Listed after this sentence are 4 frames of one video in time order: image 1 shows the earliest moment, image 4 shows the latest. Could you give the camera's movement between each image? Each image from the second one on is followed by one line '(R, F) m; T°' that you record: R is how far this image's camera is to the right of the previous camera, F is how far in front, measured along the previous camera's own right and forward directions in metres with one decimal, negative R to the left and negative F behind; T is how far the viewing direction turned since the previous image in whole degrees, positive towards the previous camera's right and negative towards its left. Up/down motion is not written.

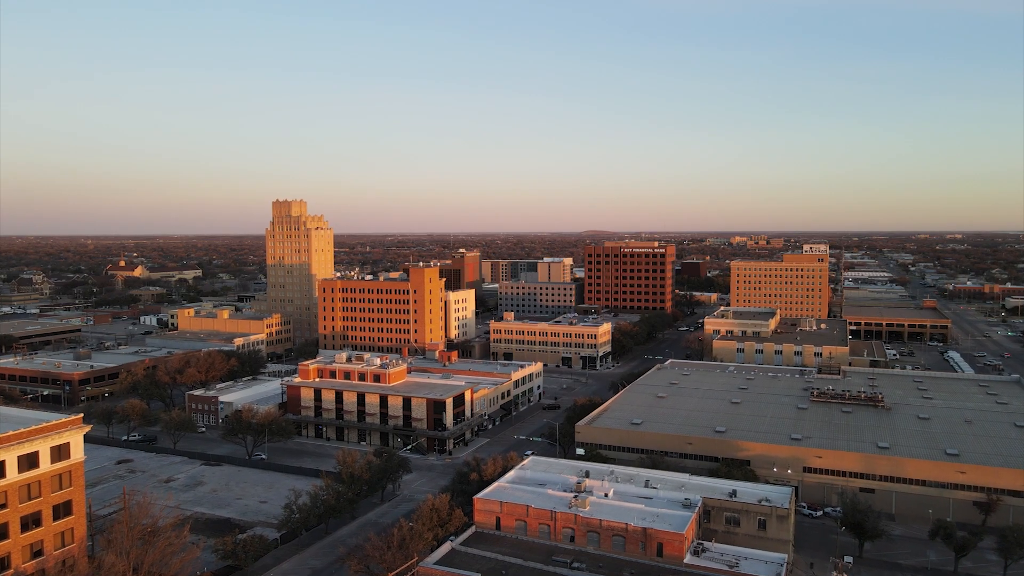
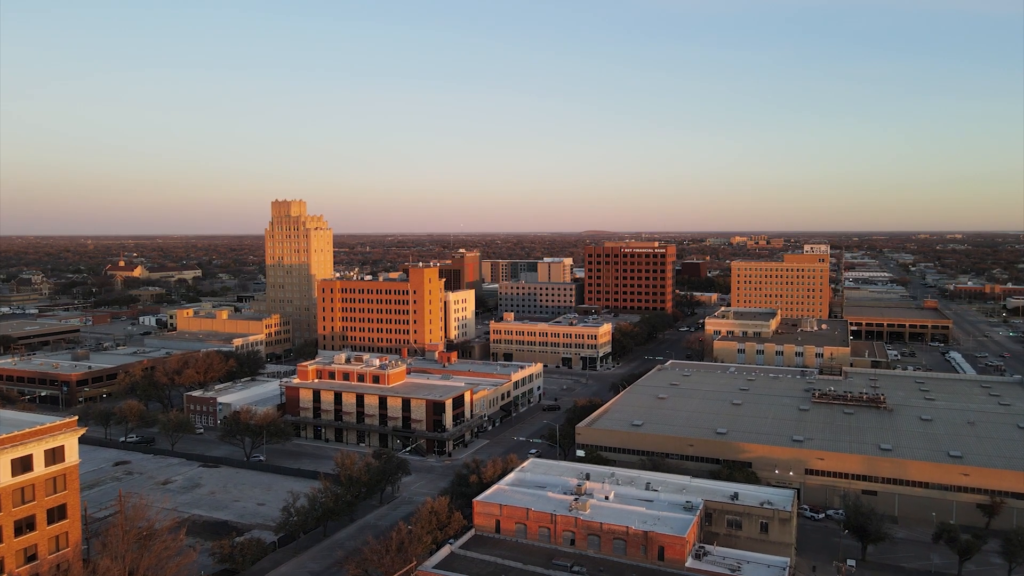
(0.0, +0.3) m; 0°
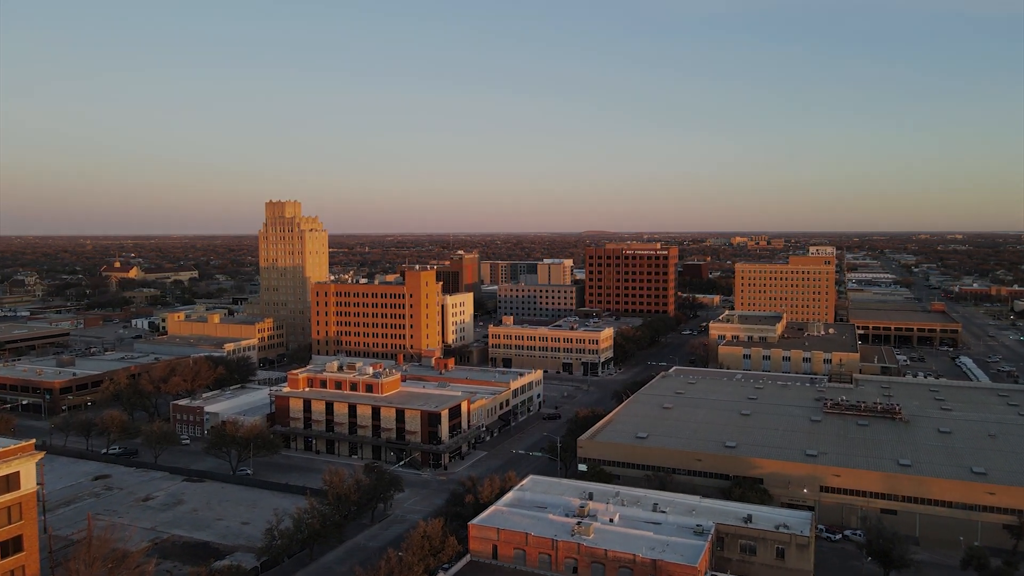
(+0.1, +2.3) m; 0°
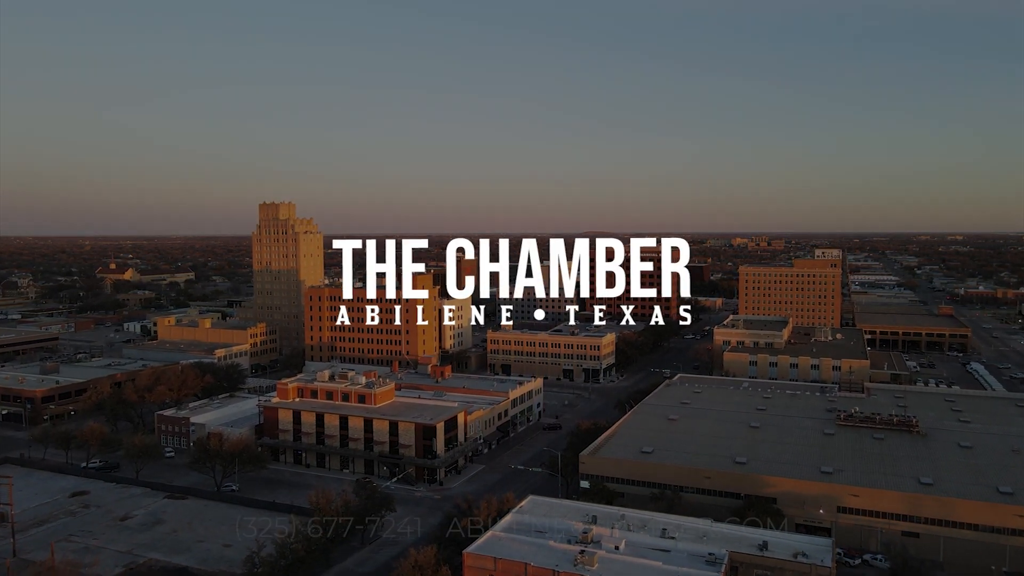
(+0.1, +2.4) m; 0°
